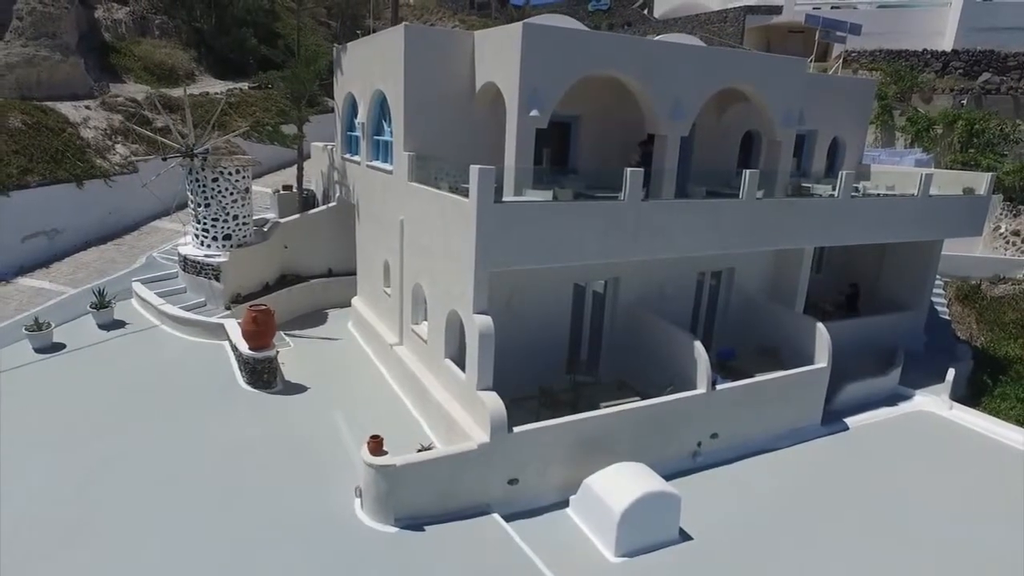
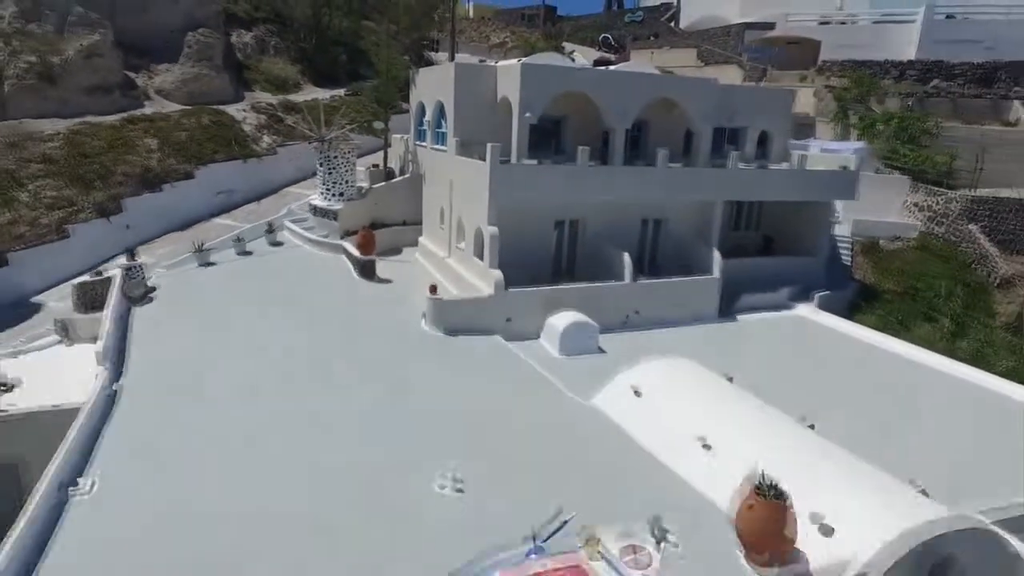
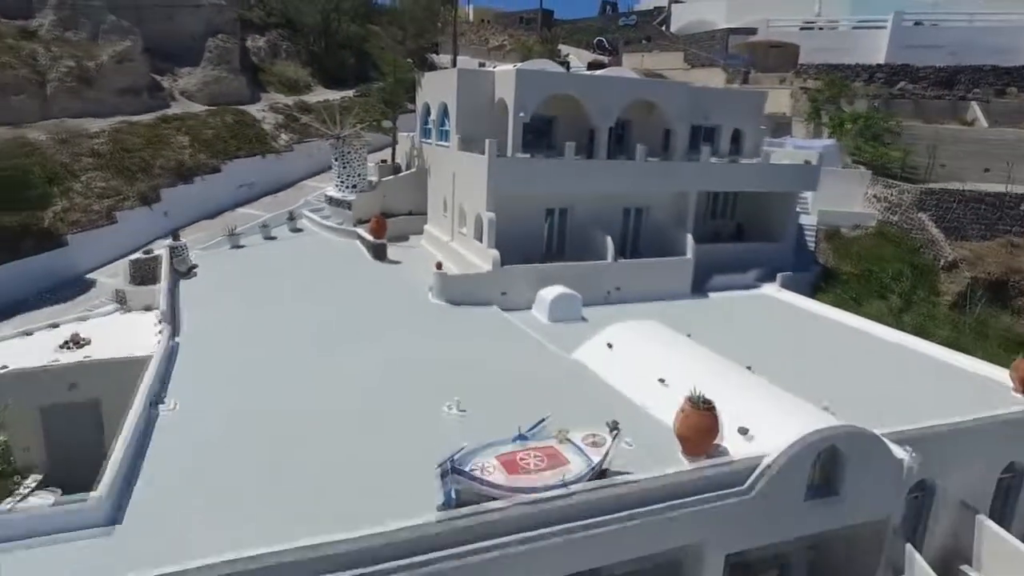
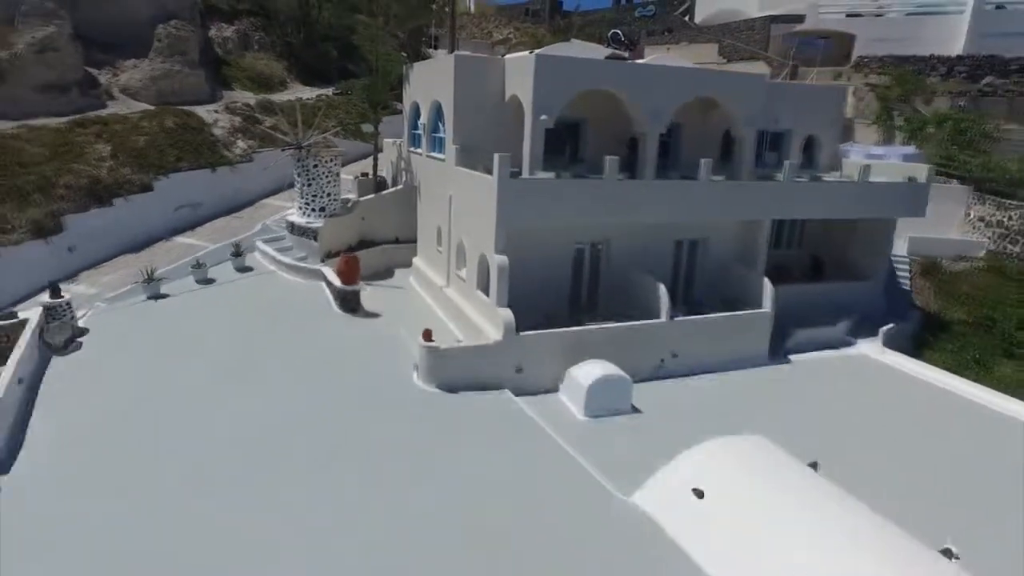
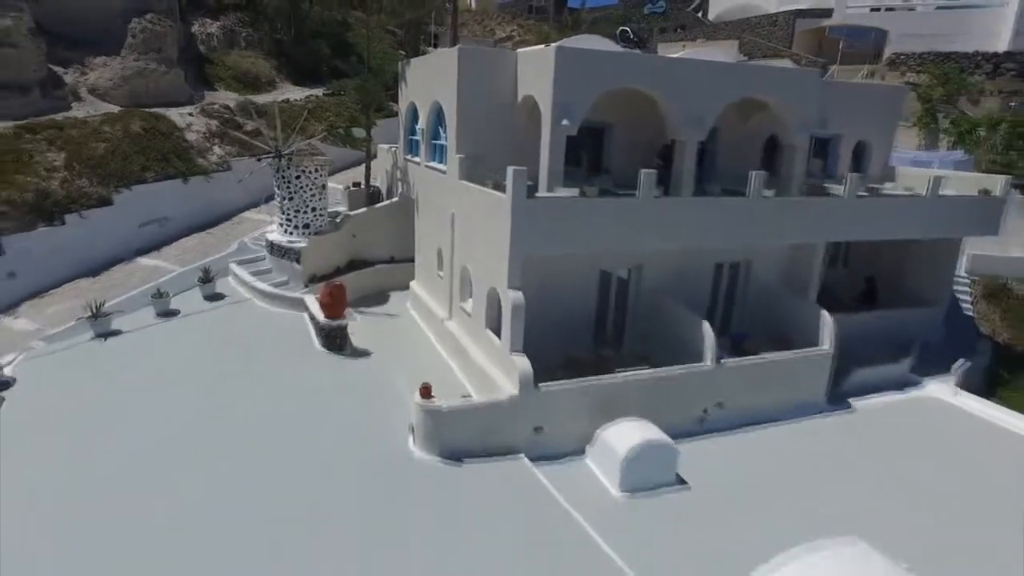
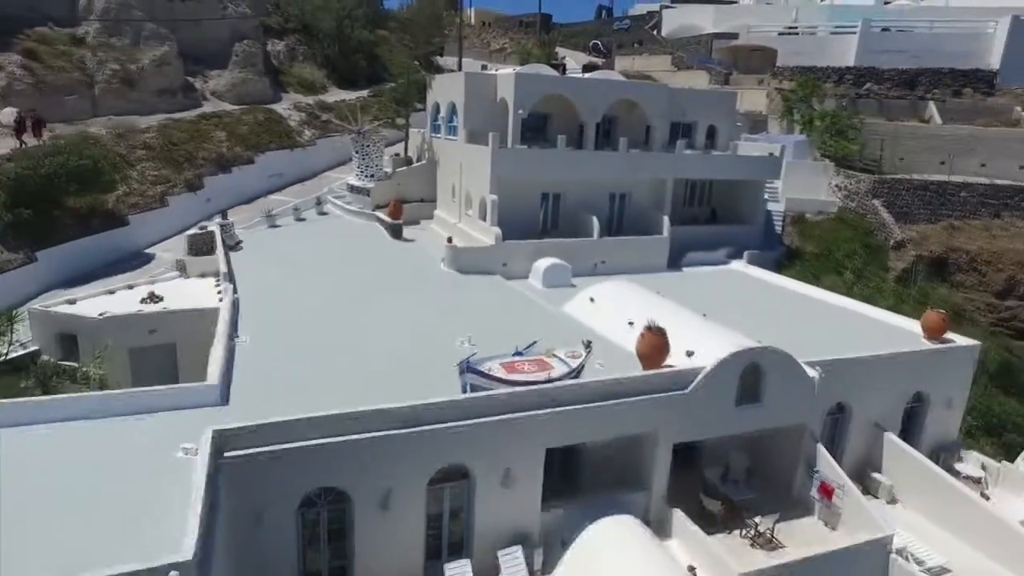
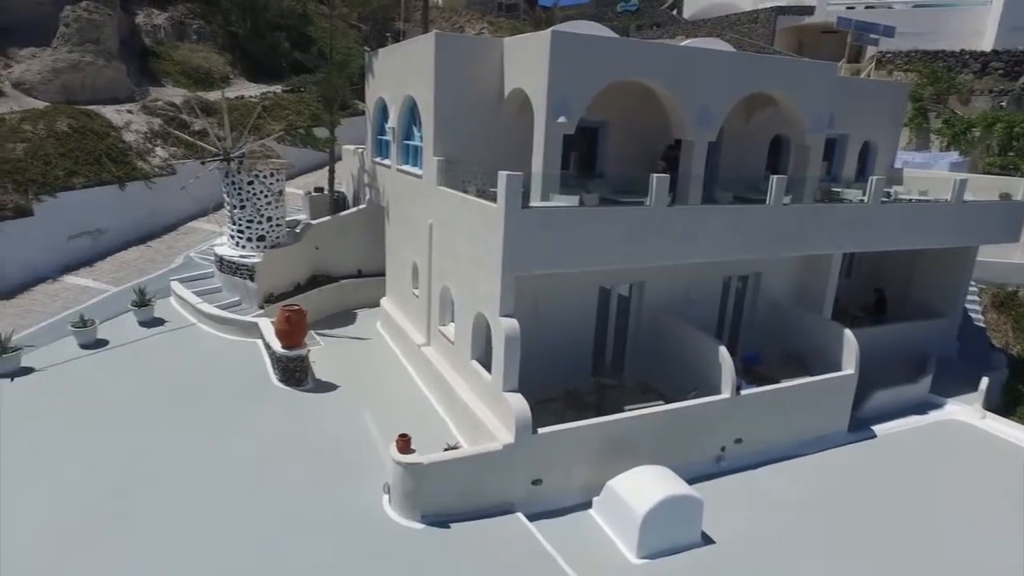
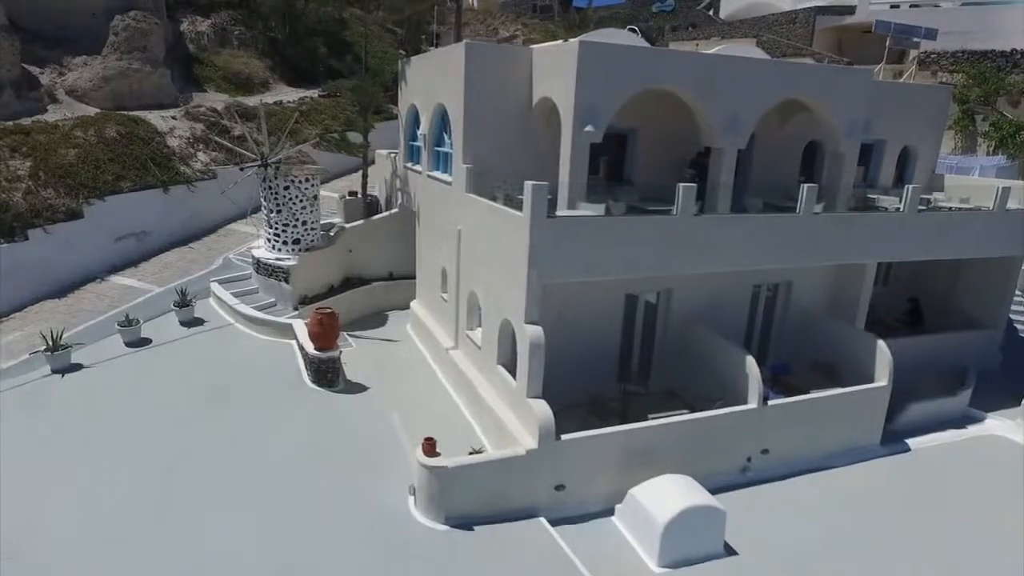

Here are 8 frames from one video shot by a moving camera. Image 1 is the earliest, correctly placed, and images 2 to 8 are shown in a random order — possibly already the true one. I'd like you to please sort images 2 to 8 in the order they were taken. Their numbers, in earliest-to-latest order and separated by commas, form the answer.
7, 8, 5, 4, 2, 3, 6
